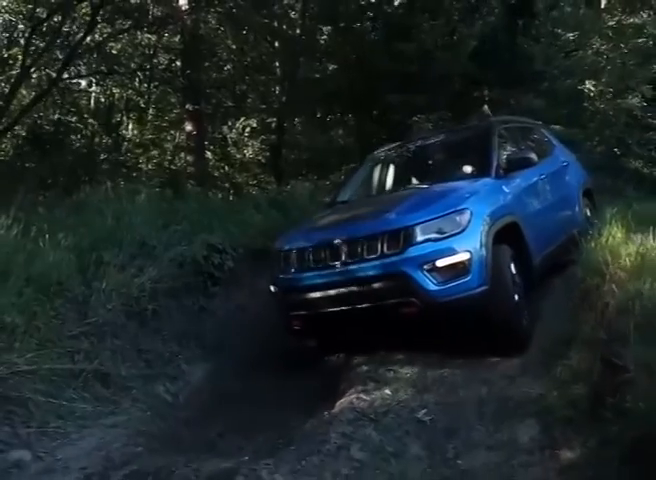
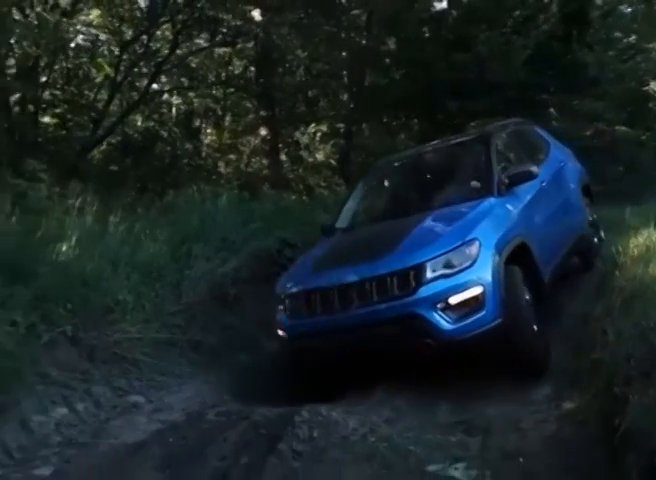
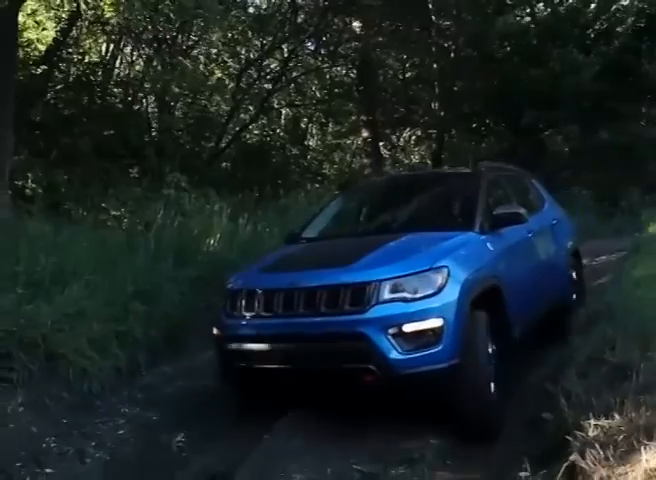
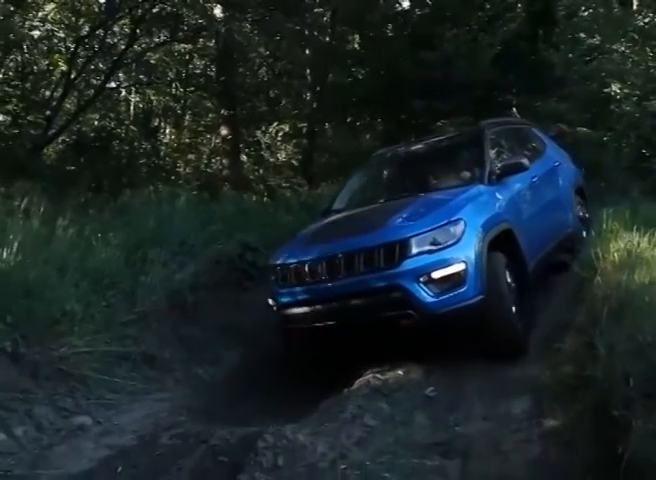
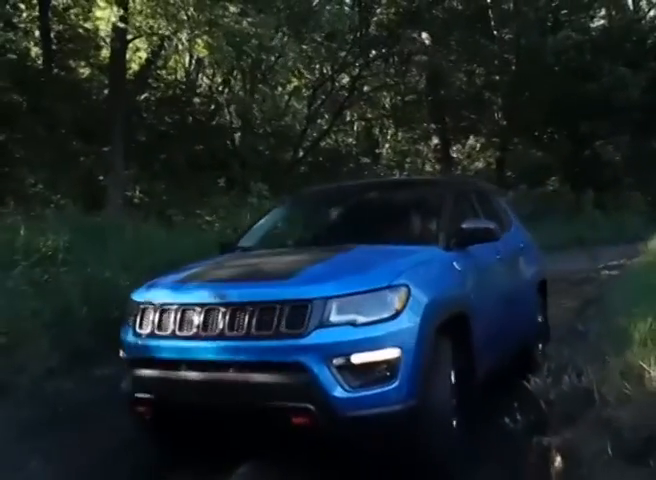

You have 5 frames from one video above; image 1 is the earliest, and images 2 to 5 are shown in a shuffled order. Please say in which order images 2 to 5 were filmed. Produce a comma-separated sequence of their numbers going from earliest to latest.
4, 2, 3, 5
